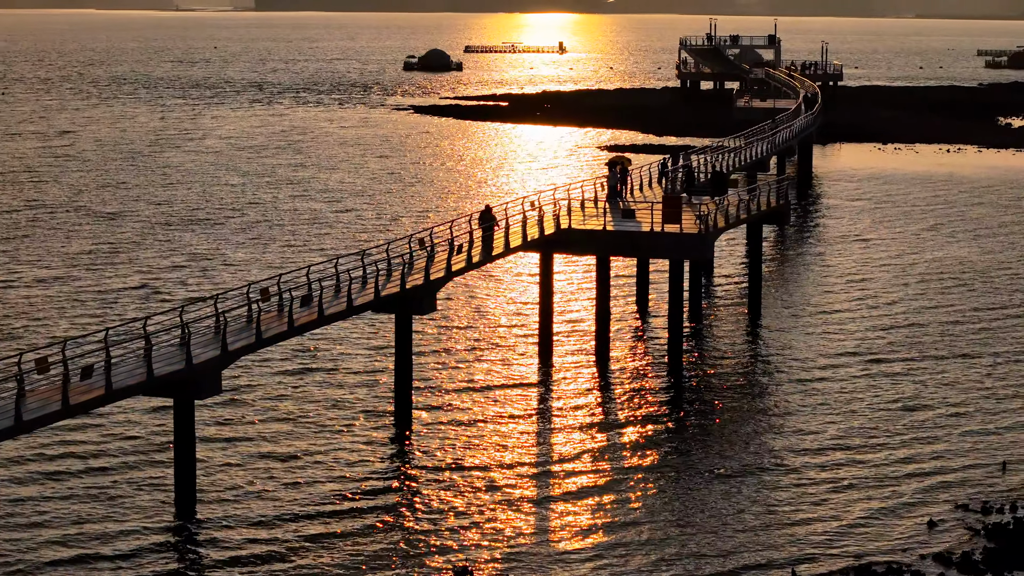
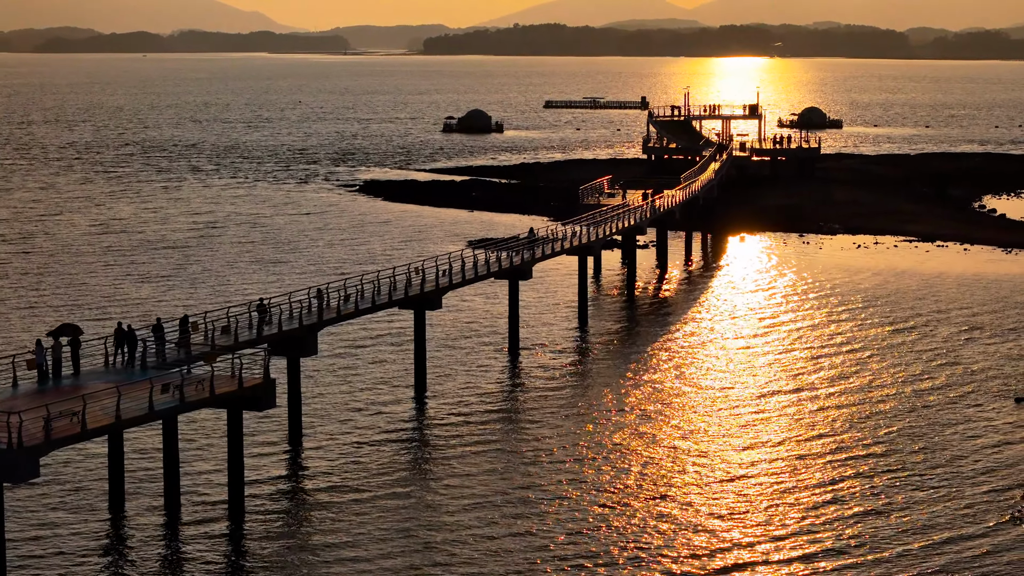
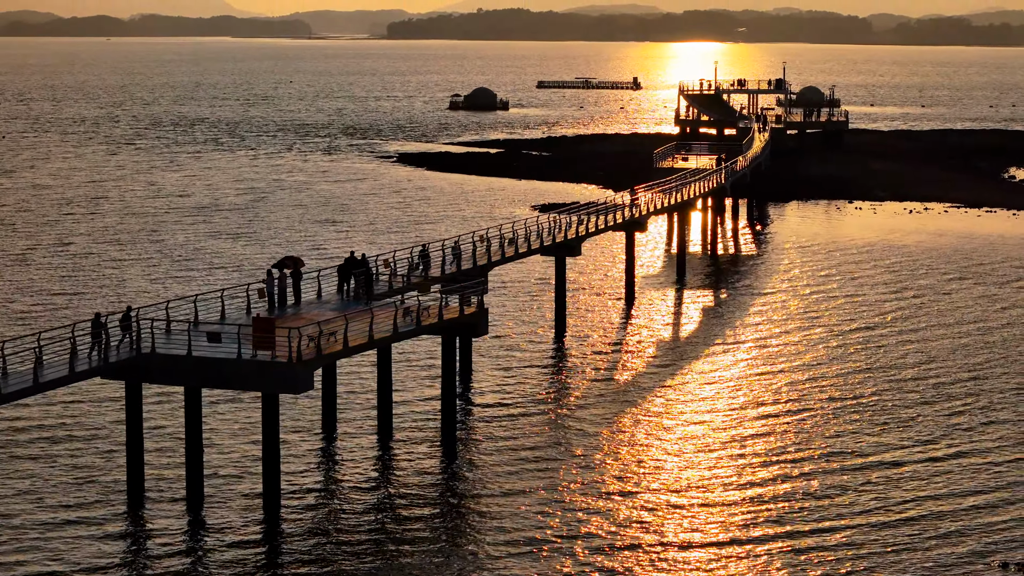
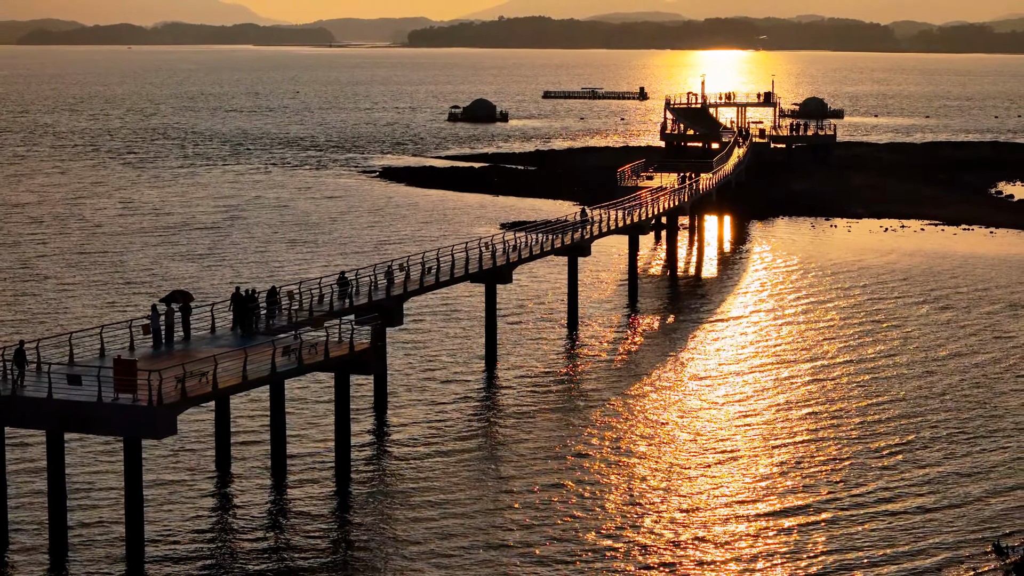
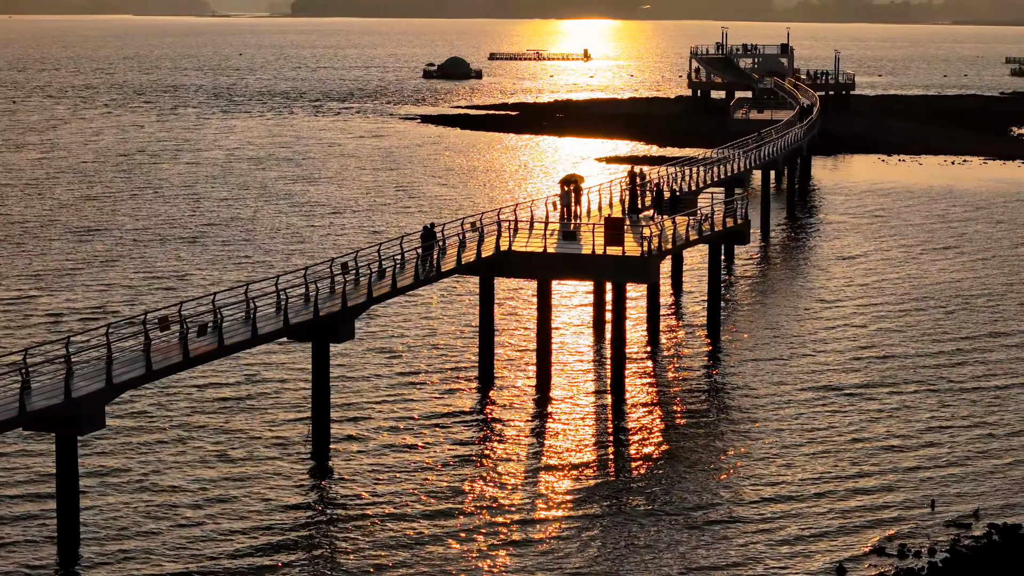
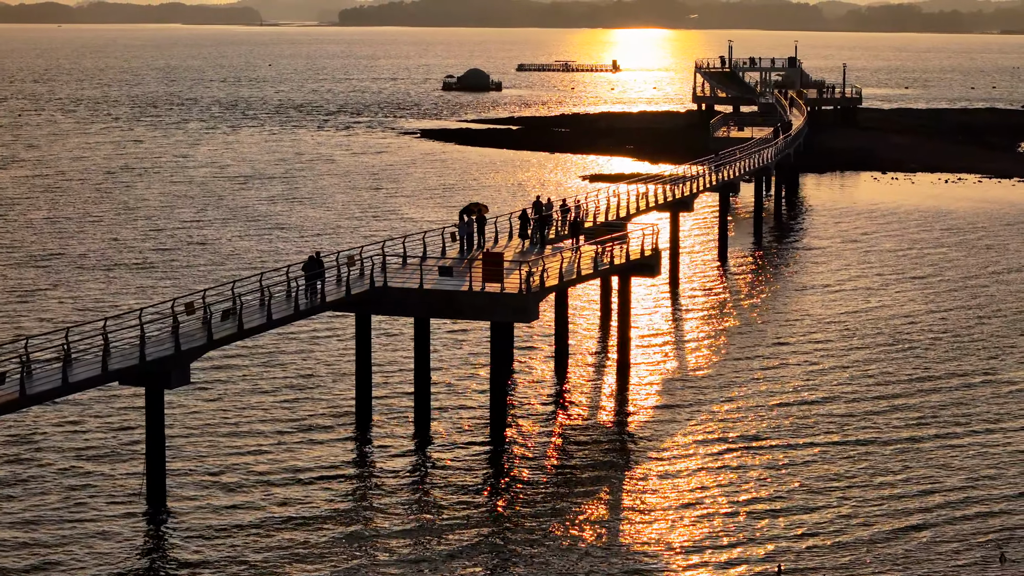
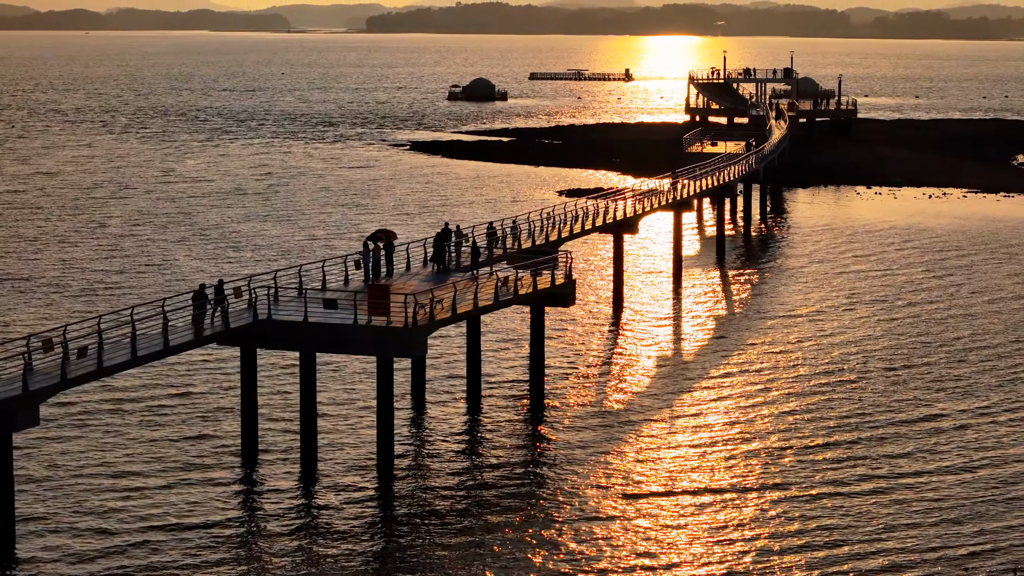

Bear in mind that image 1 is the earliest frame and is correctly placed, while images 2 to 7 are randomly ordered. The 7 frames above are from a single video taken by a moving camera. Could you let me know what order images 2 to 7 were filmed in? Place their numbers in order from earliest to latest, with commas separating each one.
5, 6, 7, 3, 4, 2
